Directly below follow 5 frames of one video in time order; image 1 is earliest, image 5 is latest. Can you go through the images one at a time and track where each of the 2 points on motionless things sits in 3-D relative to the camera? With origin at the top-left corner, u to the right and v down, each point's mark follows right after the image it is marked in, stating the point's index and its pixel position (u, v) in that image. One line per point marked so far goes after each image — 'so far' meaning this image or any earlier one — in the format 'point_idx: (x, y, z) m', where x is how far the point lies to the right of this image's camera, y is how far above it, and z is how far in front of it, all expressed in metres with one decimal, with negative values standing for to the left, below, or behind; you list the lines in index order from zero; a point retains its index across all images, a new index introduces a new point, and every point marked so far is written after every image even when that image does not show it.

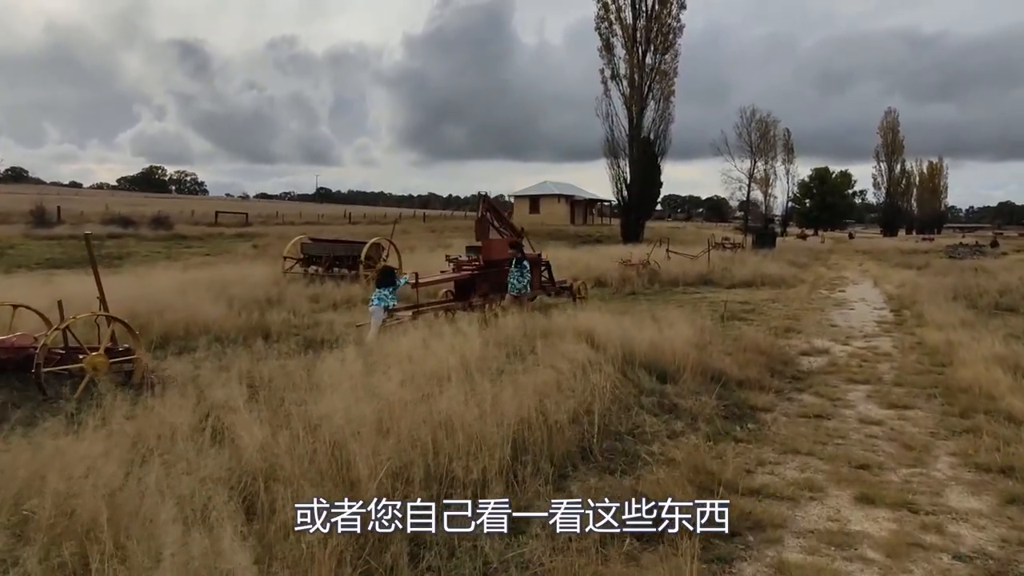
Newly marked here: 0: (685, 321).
0: (+2.6, -0.5, +10.1) m
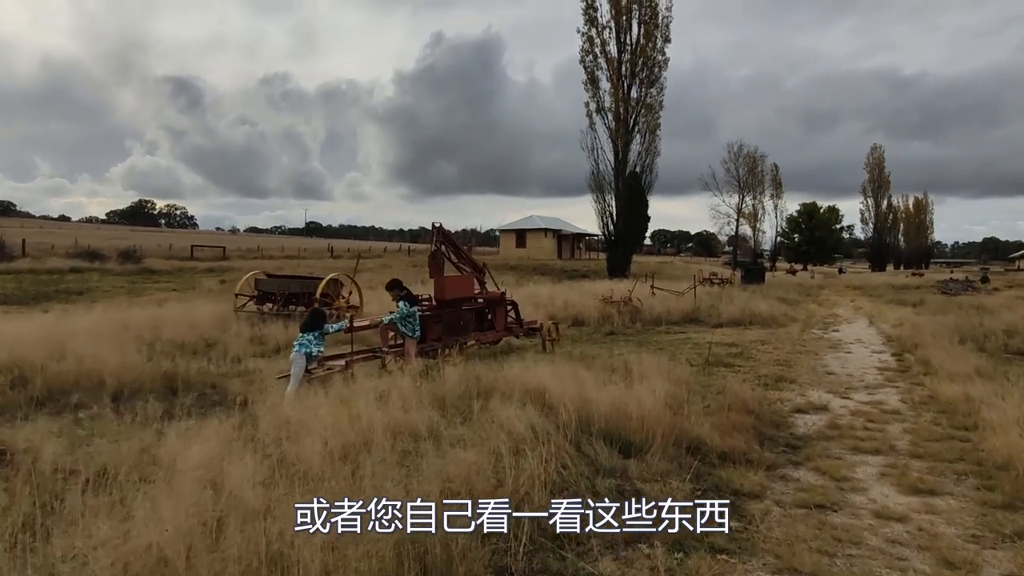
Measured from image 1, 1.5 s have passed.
0: (+1.9, -1.1, +8.8) m
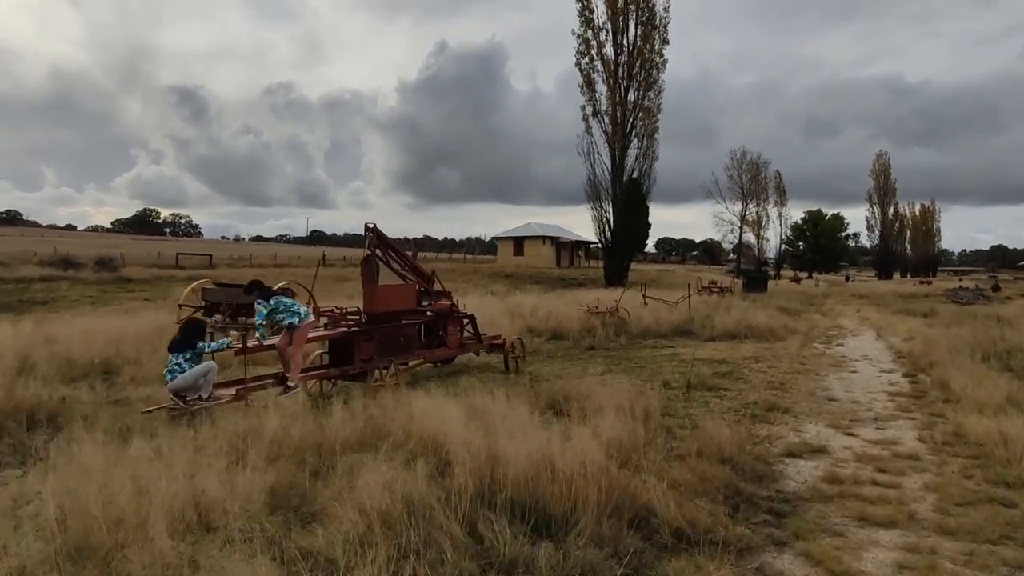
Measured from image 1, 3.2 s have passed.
0: (+1.1, -1.2, +7.2) m
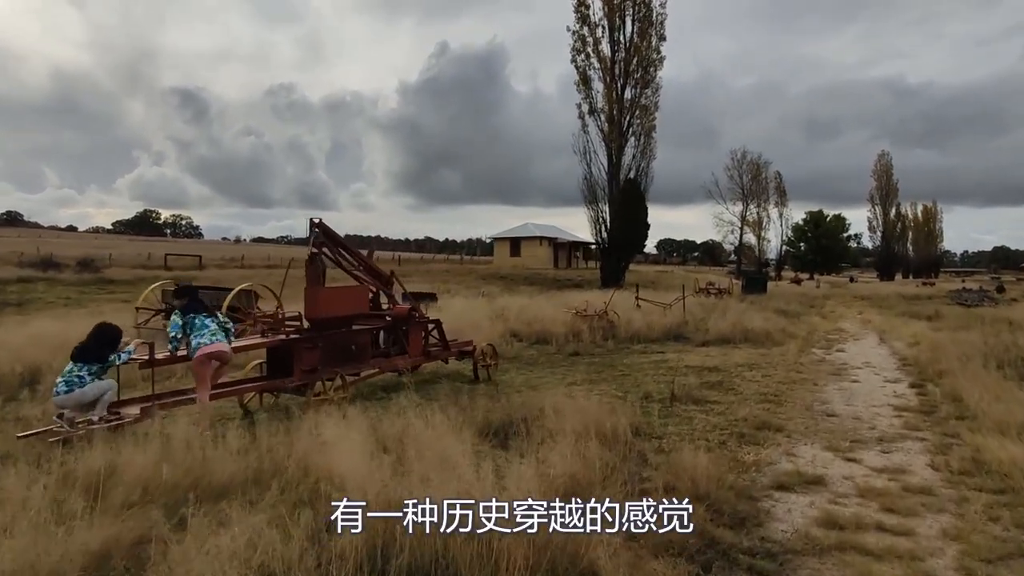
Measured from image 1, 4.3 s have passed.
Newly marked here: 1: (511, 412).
0: (+0.6, -1.2, +6.2) m
1: (0.0, -1.2, +6.8) m
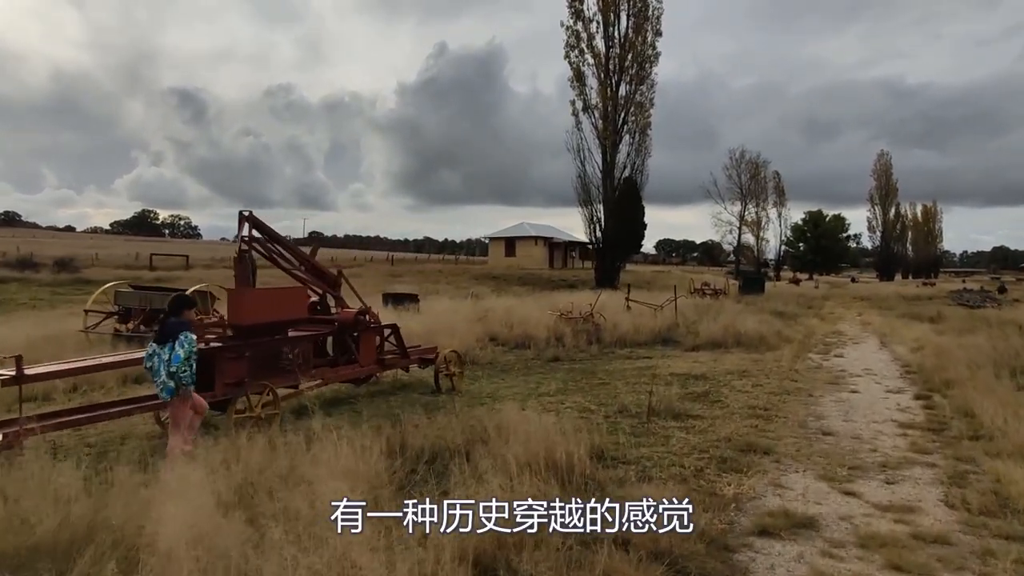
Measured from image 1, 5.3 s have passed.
0: (+0.1, -1.2, +5.2) m
1: (-0.5, -1.2, +5.8) m
